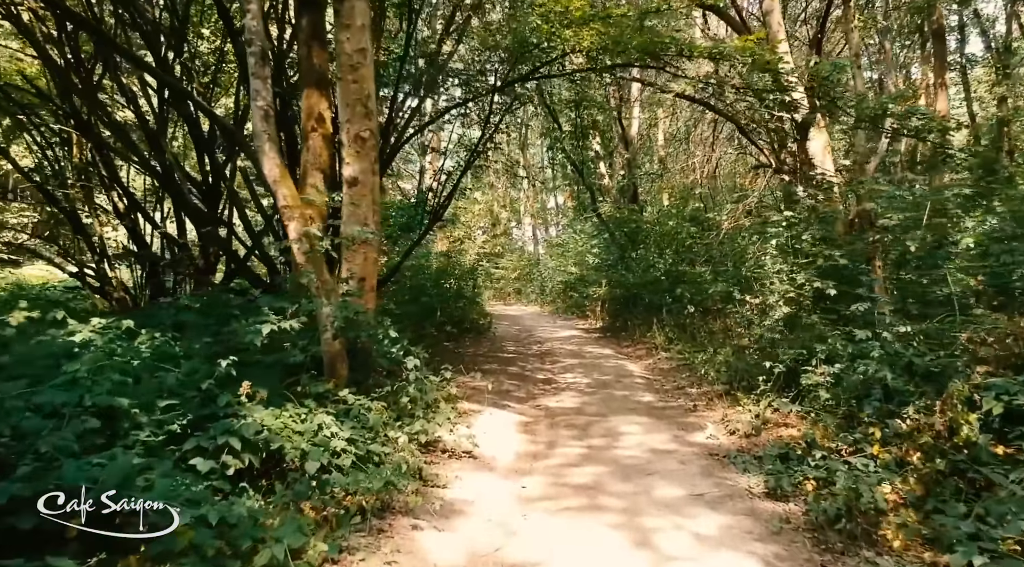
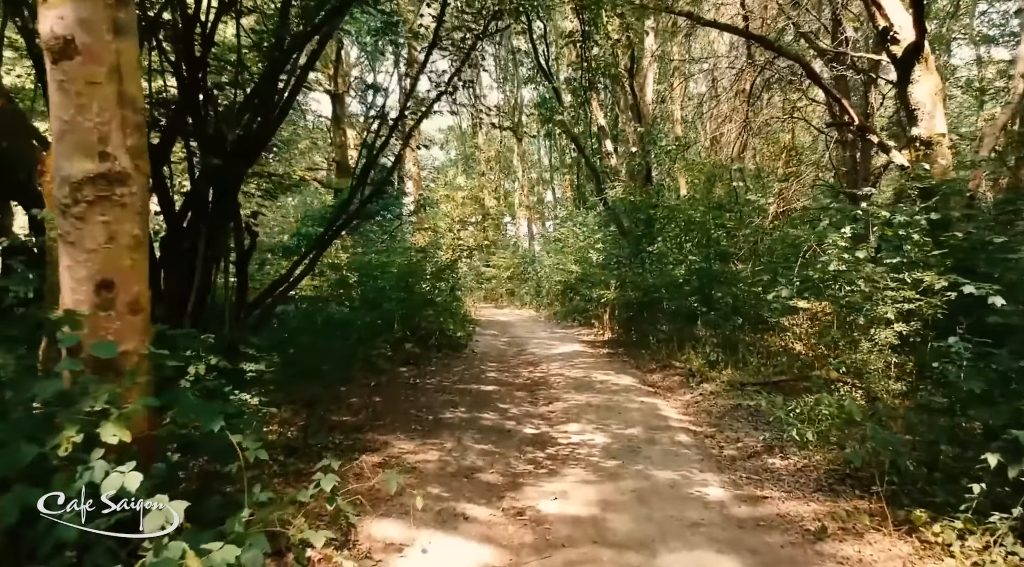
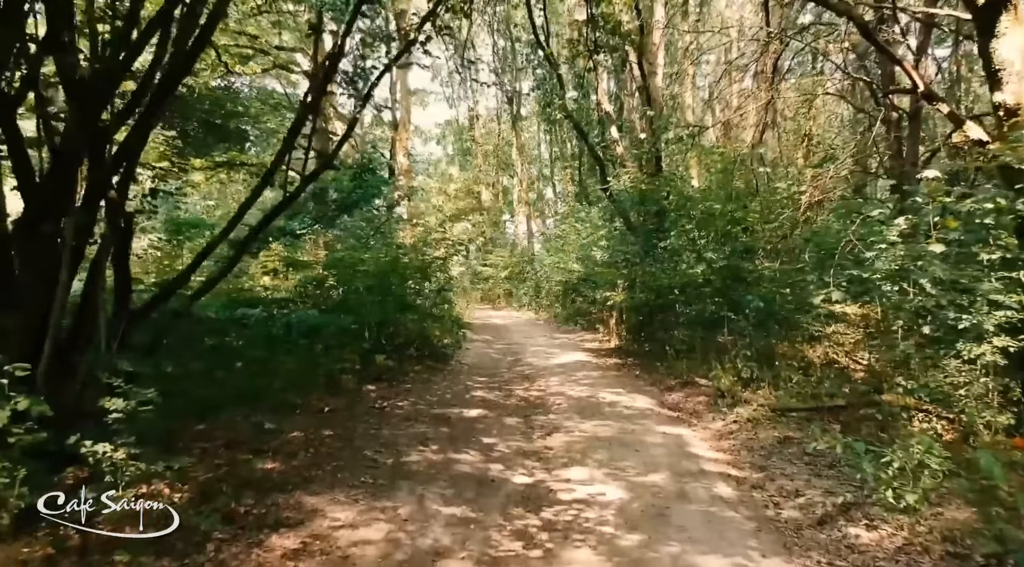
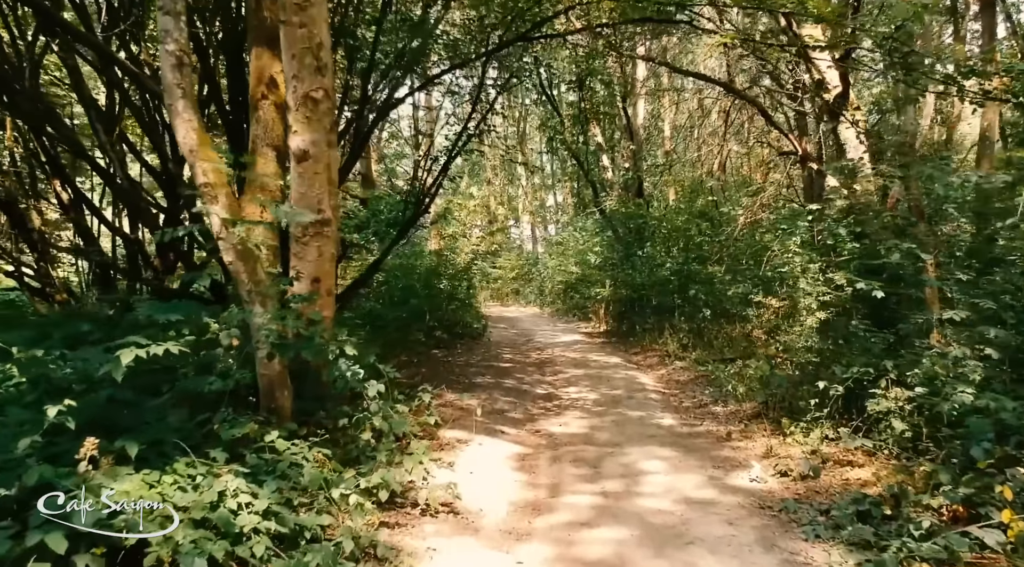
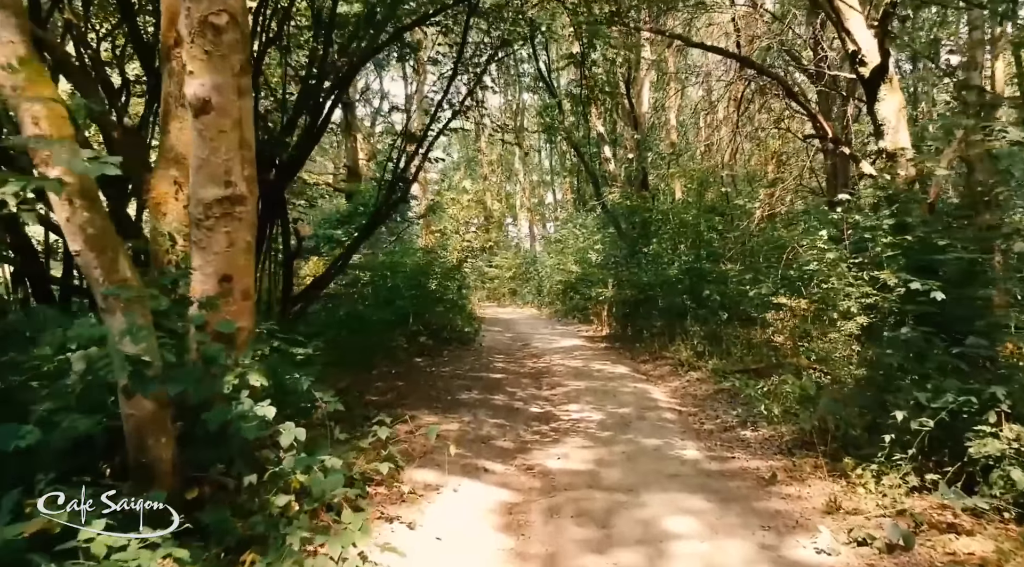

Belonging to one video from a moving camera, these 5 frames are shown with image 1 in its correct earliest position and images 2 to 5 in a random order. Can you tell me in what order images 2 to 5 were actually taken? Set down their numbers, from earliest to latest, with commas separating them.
4, 5, 2, 3
